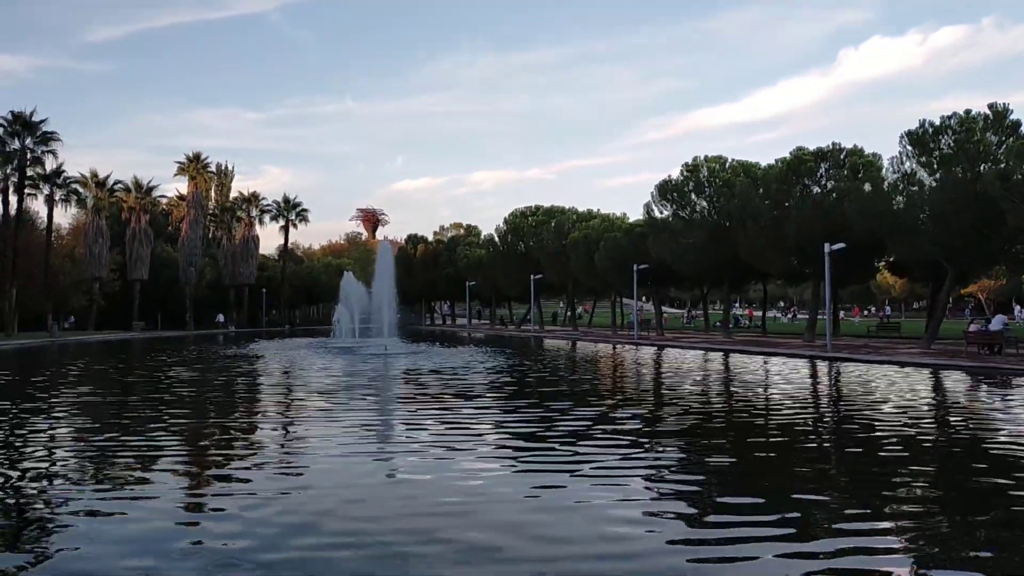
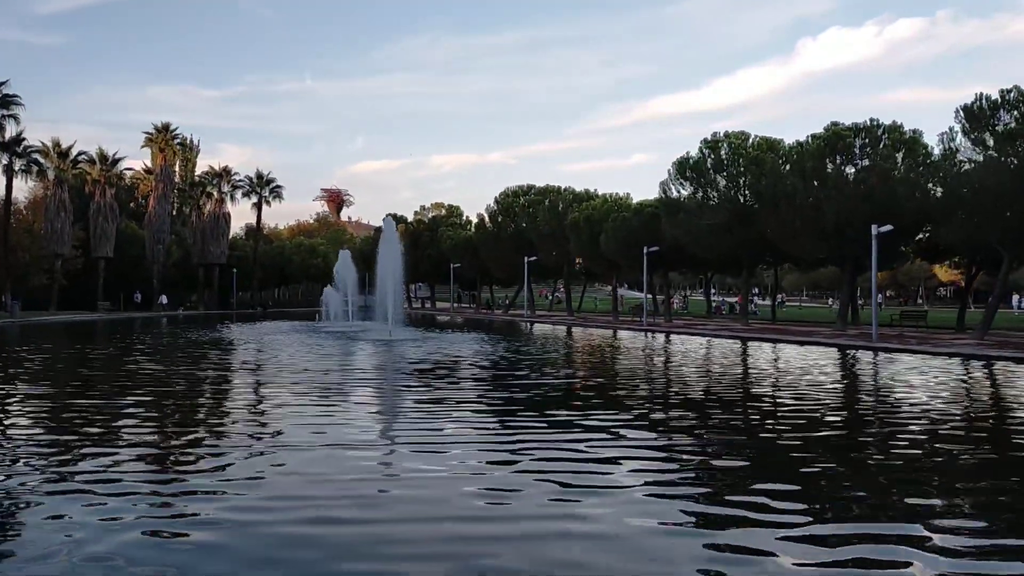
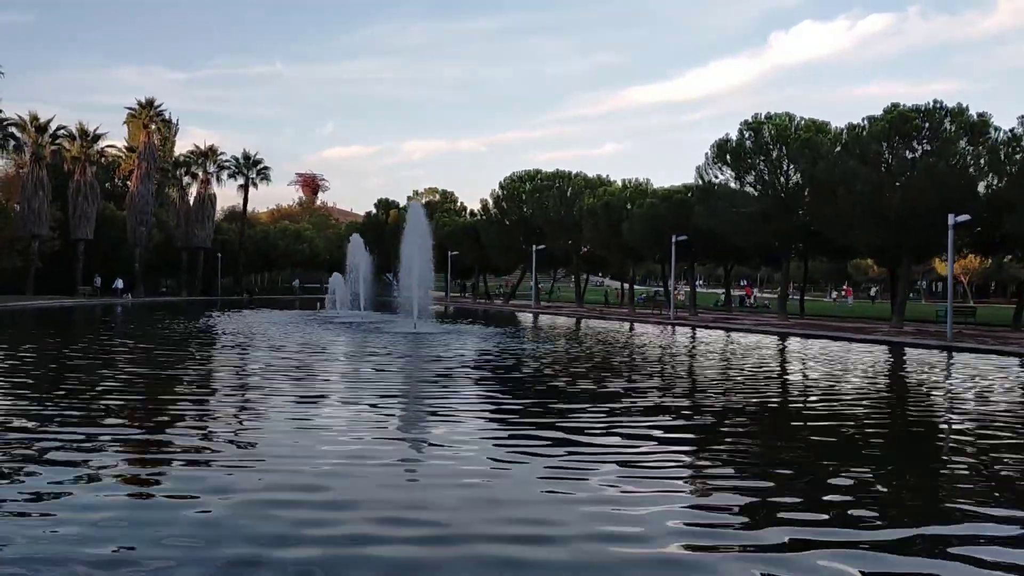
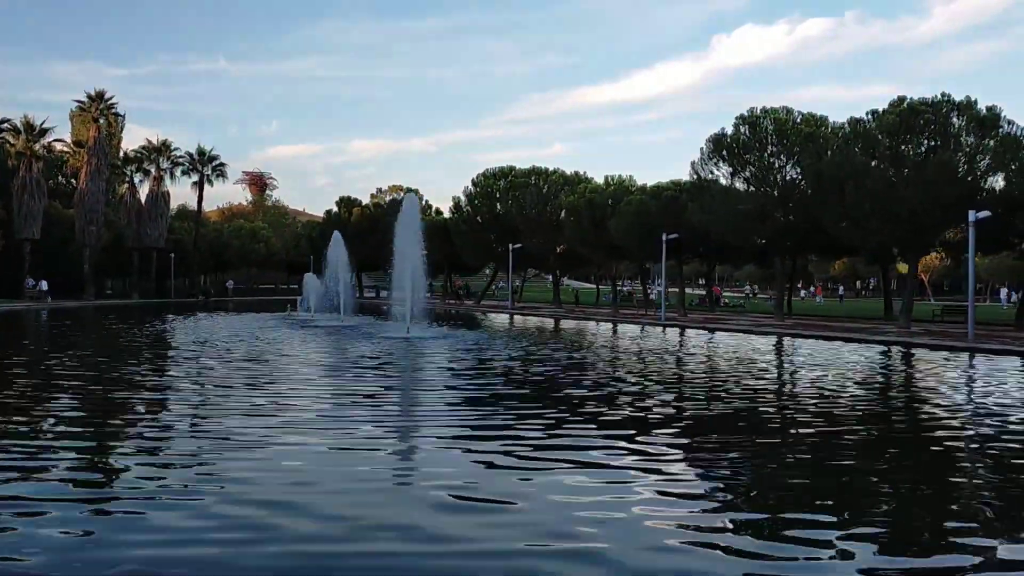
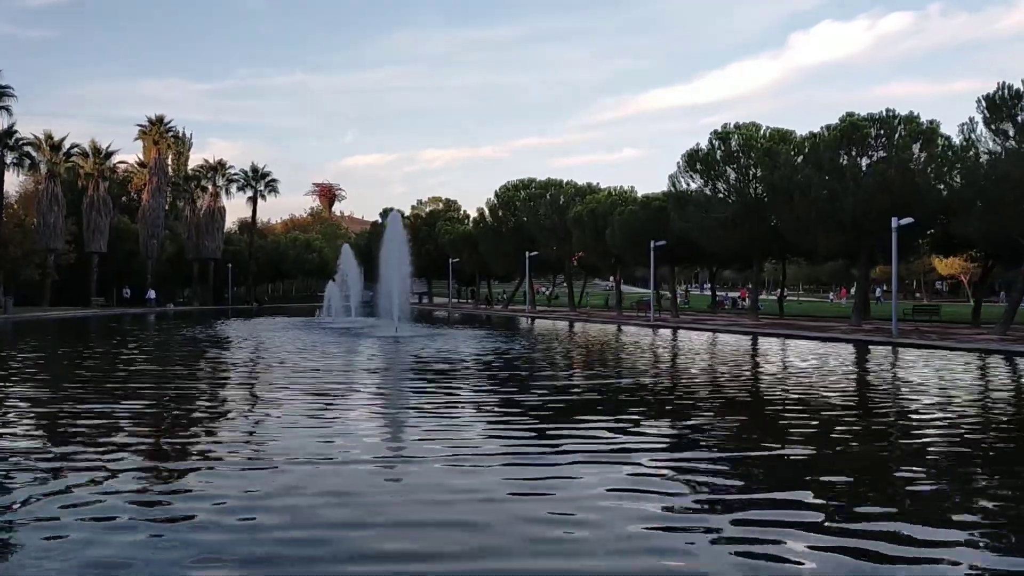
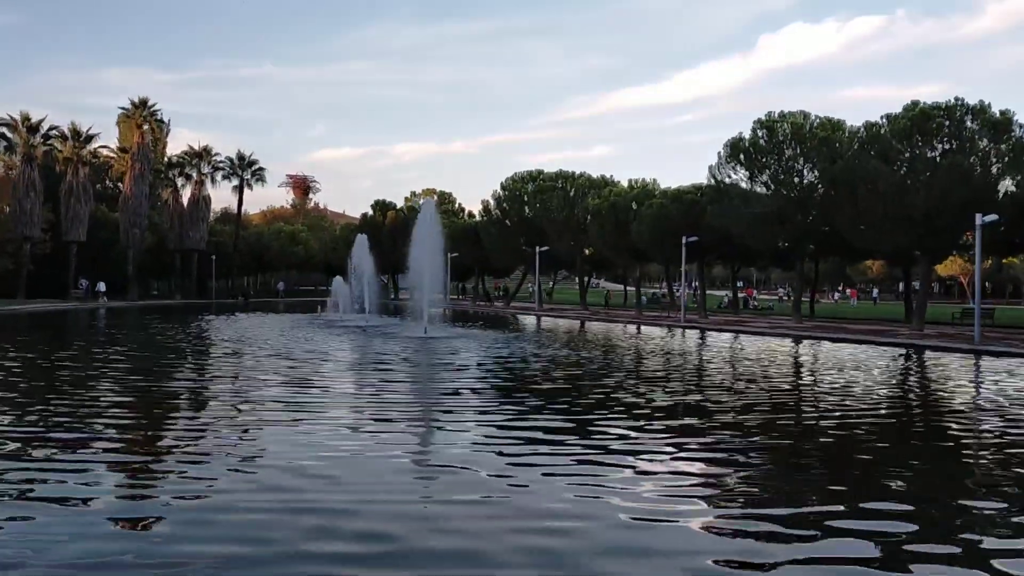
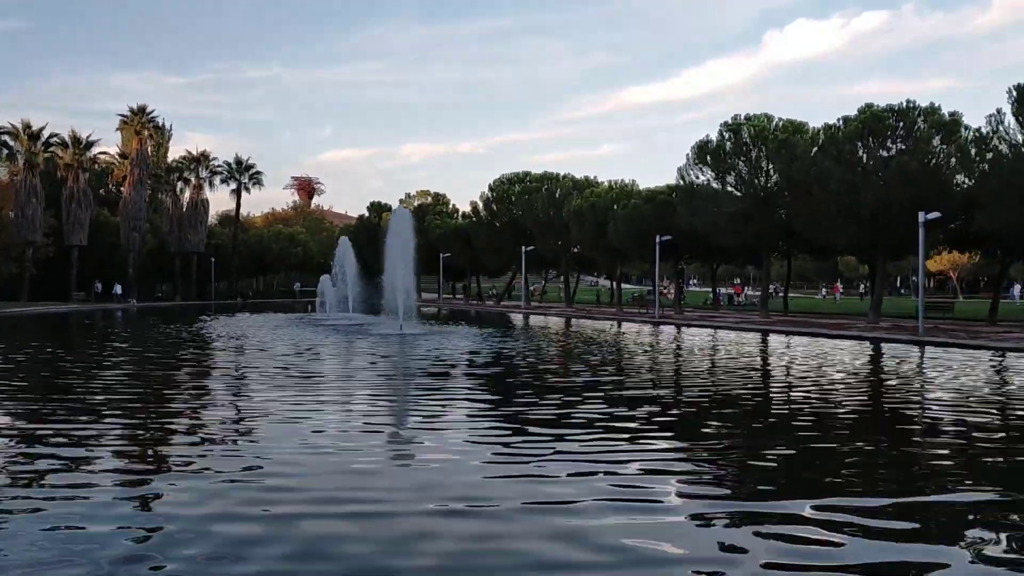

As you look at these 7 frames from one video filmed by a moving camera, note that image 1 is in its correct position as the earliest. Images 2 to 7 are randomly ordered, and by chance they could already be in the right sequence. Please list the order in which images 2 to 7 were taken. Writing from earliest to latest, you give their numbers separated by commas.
2, 5, 7, 3, 6, 4
